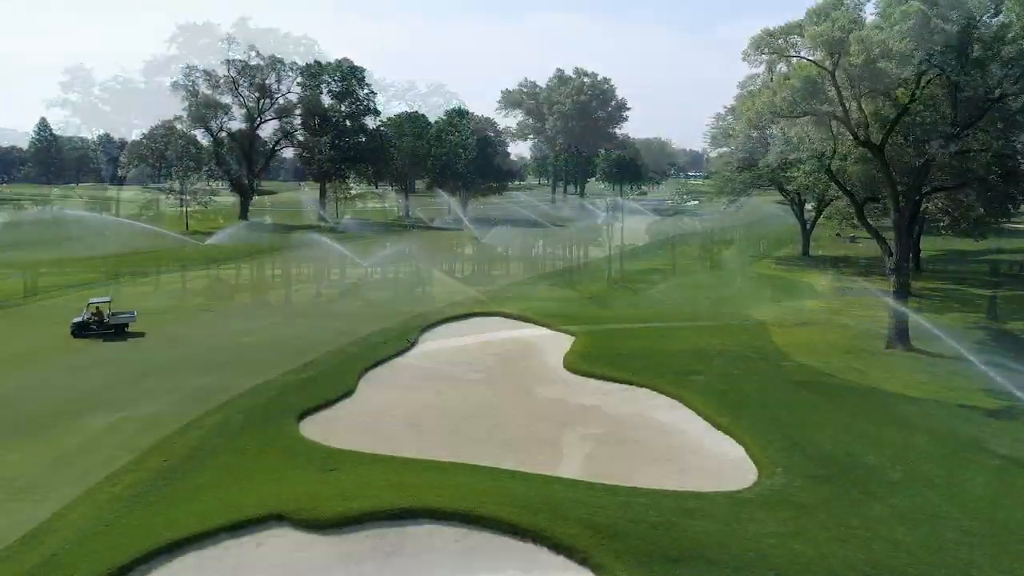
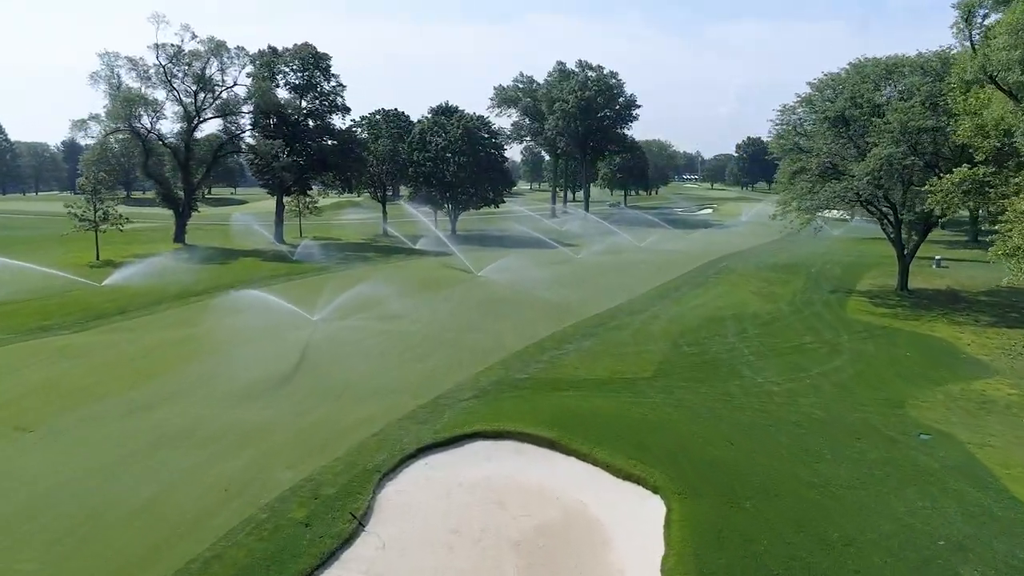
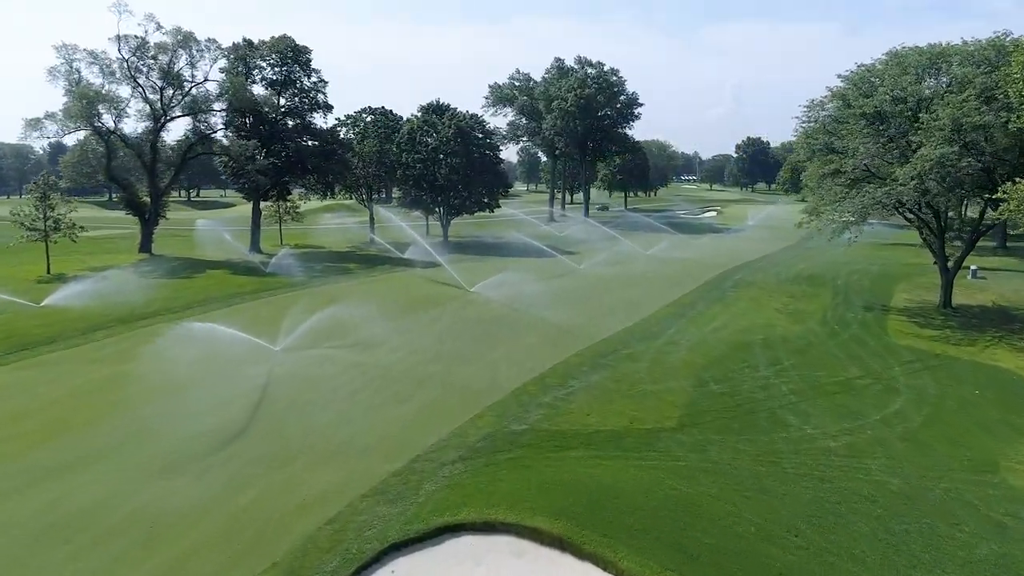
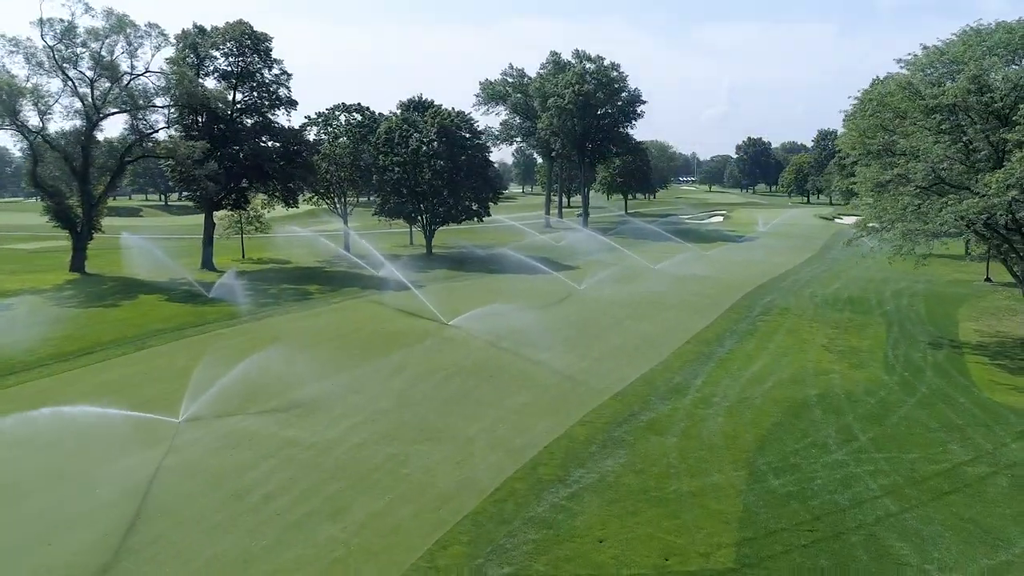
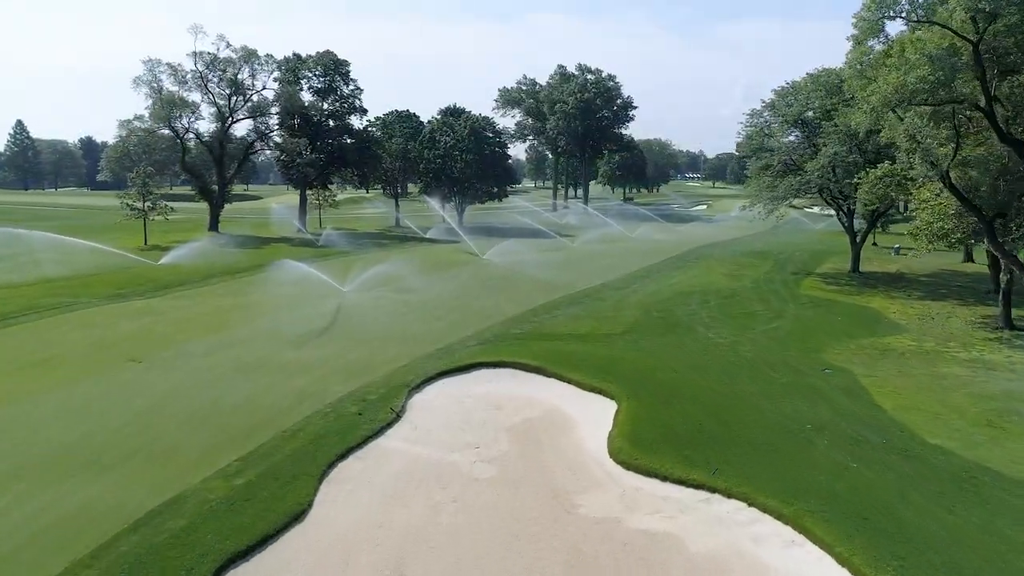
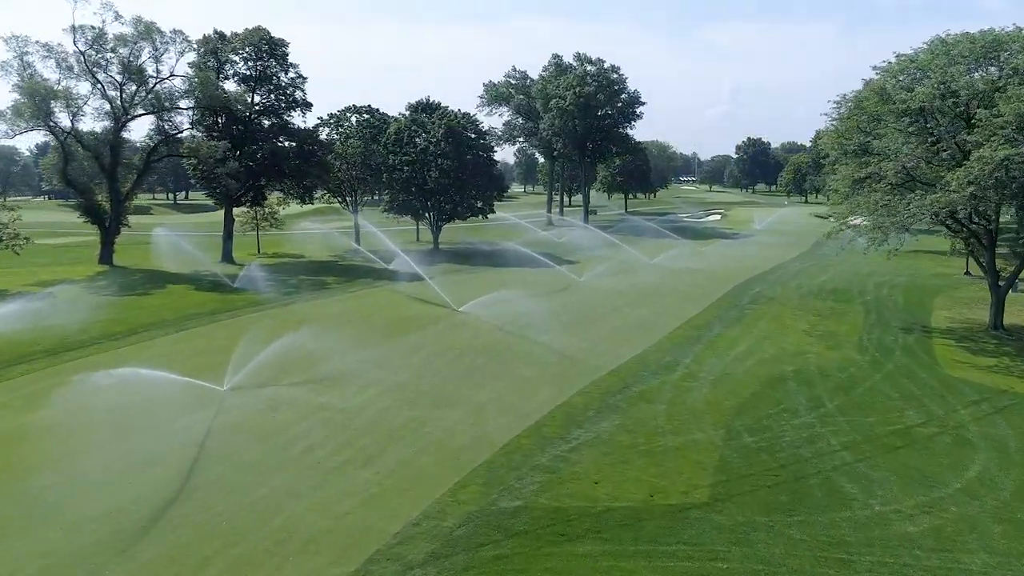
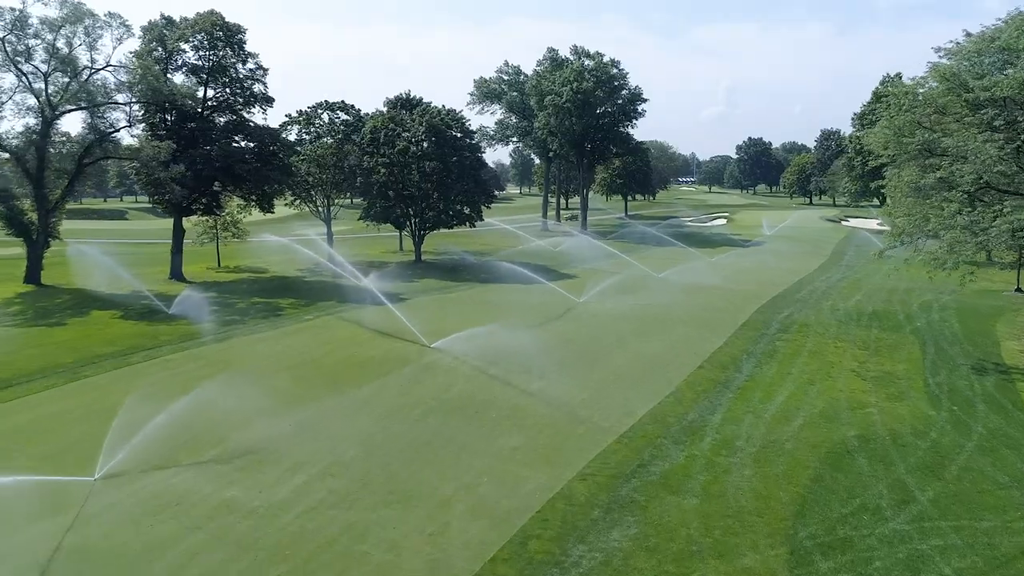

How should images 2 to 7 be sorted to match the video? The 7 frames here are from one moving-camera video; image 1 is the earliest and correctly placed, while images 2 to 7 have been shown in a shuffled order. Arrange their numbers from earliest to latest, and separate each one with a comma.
5, 2, 3, 6, 4, 7
